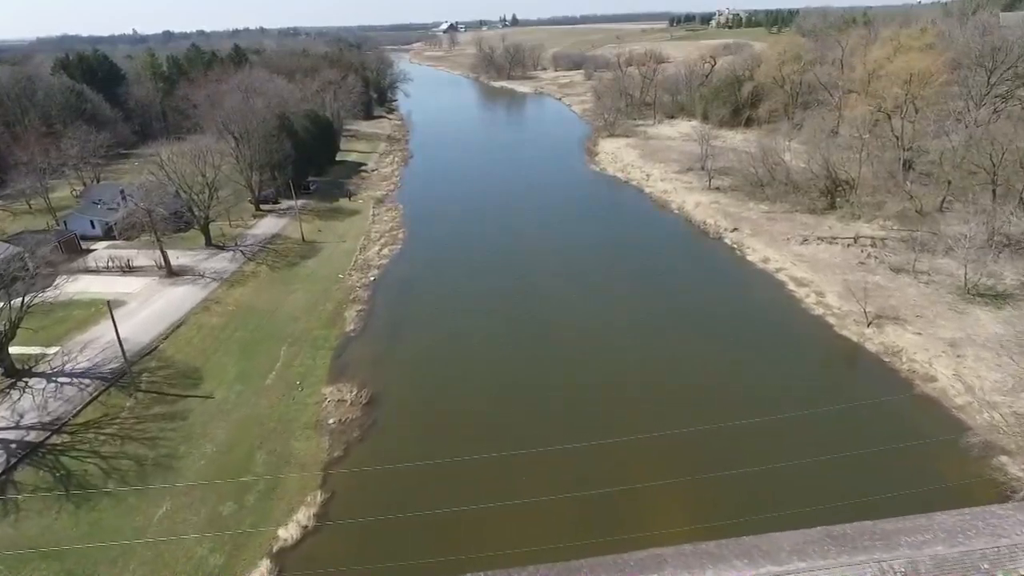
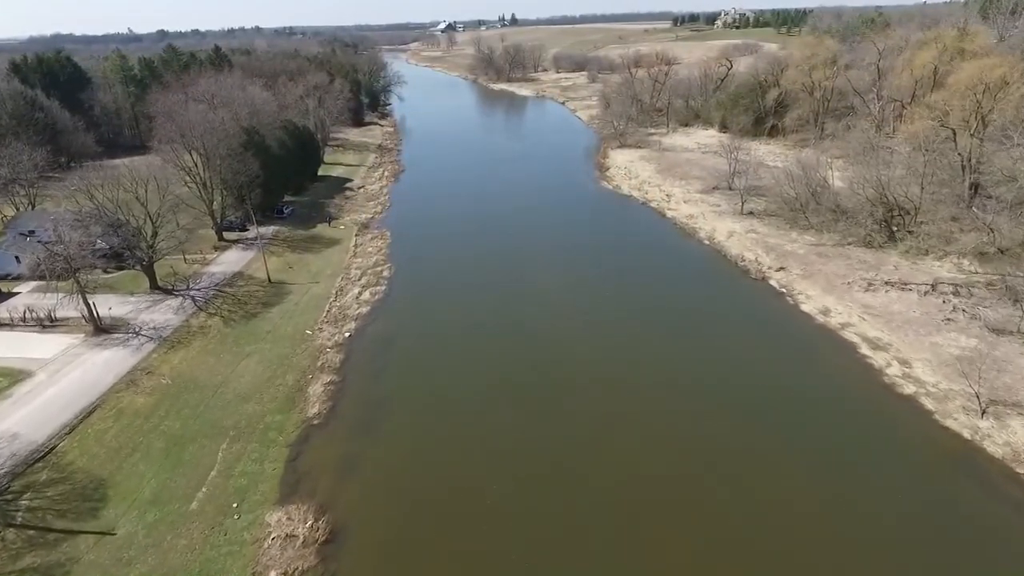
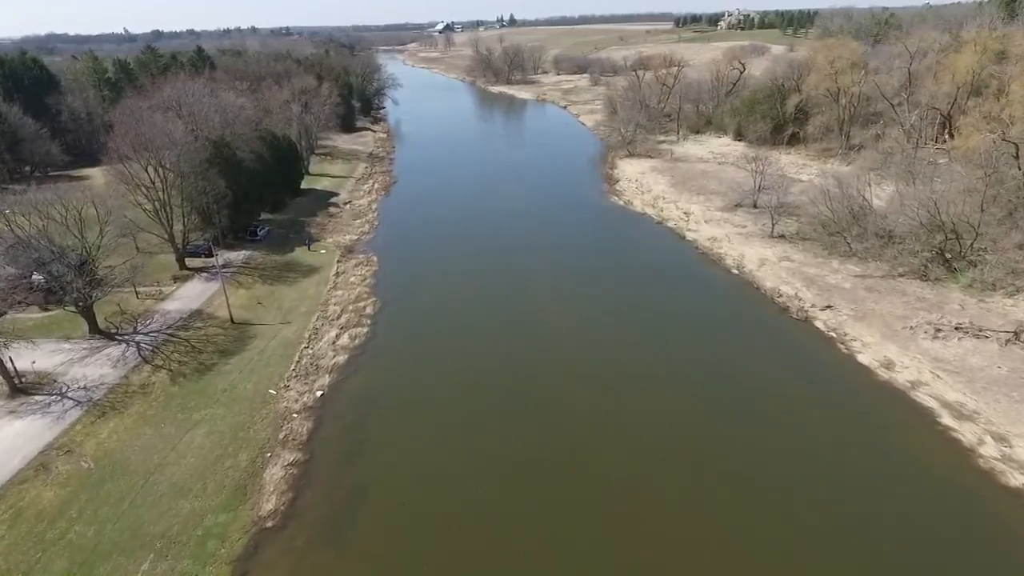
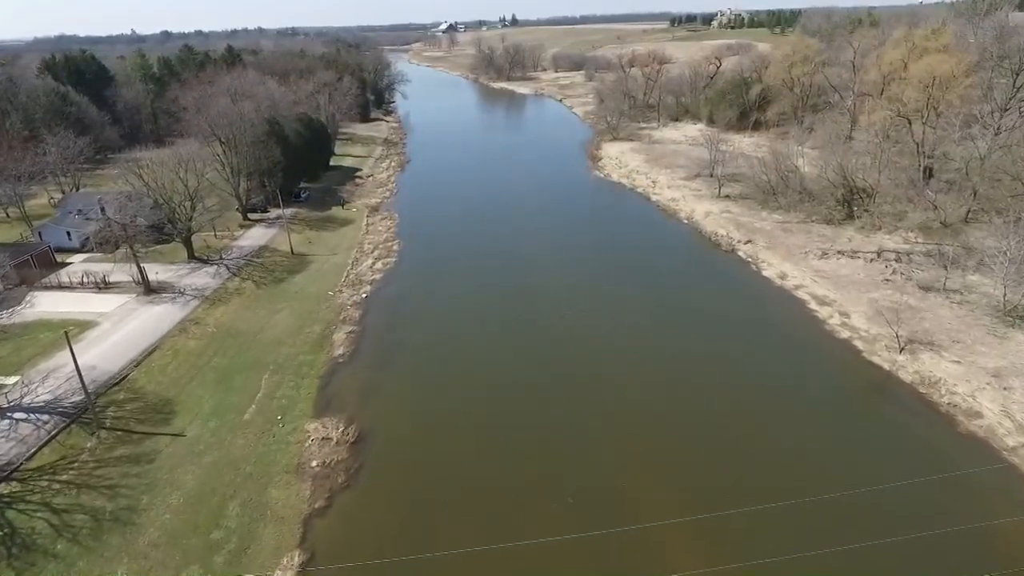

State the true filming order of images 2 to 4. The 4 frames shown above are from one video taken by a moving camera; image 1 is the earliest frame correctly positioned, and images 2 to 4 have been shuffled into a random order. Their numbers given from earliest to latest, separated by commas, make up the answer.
4, 2, 3
